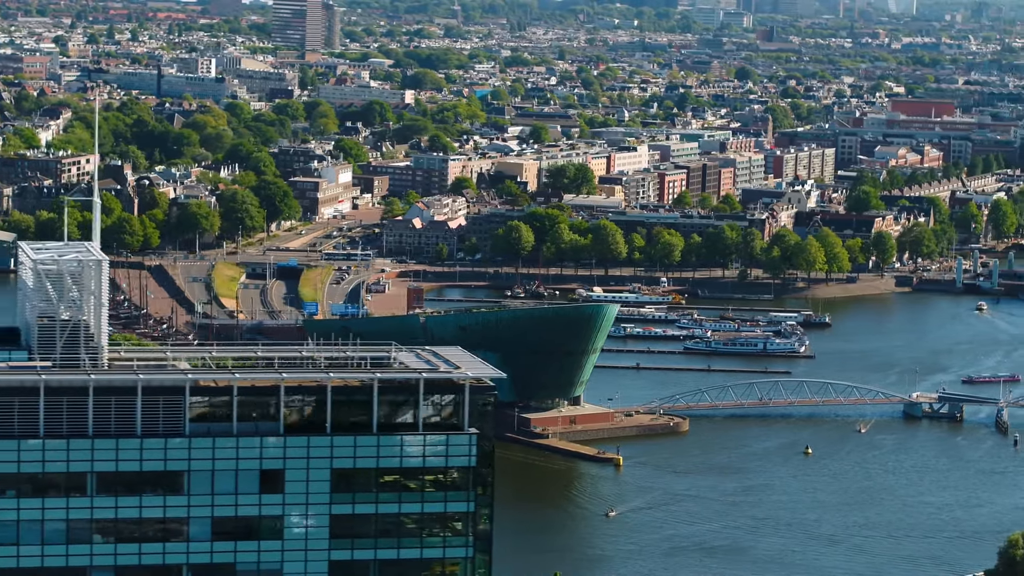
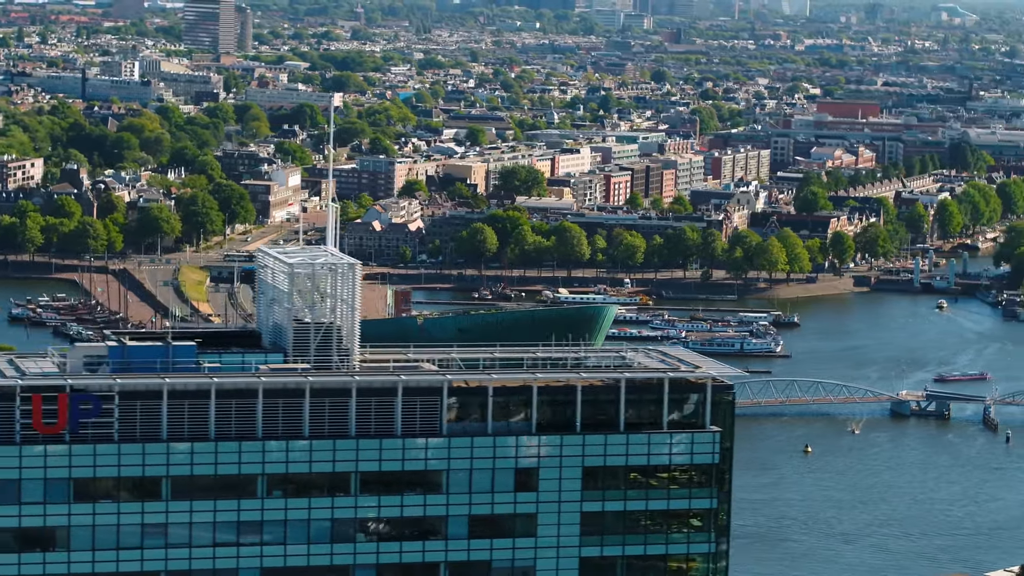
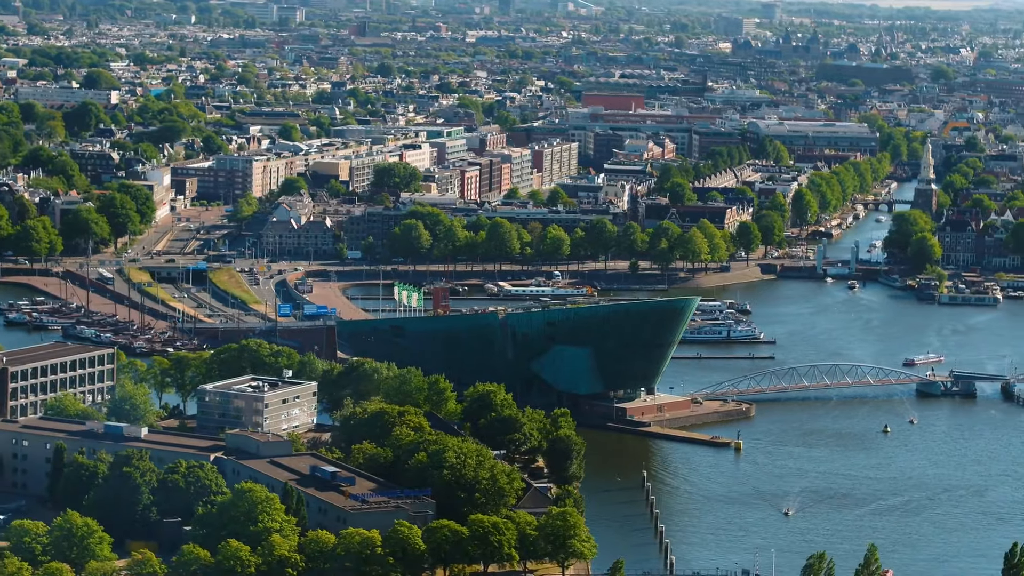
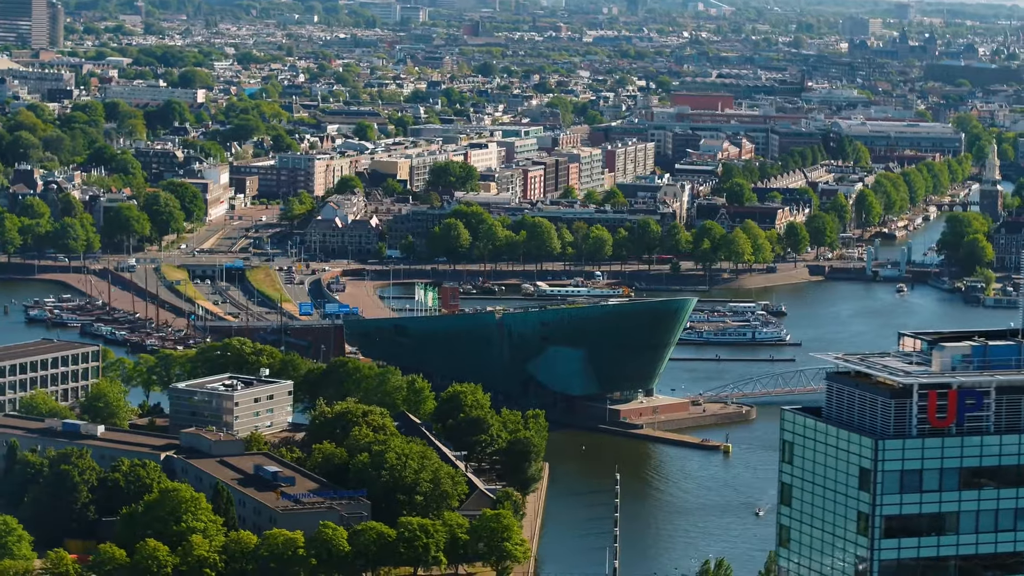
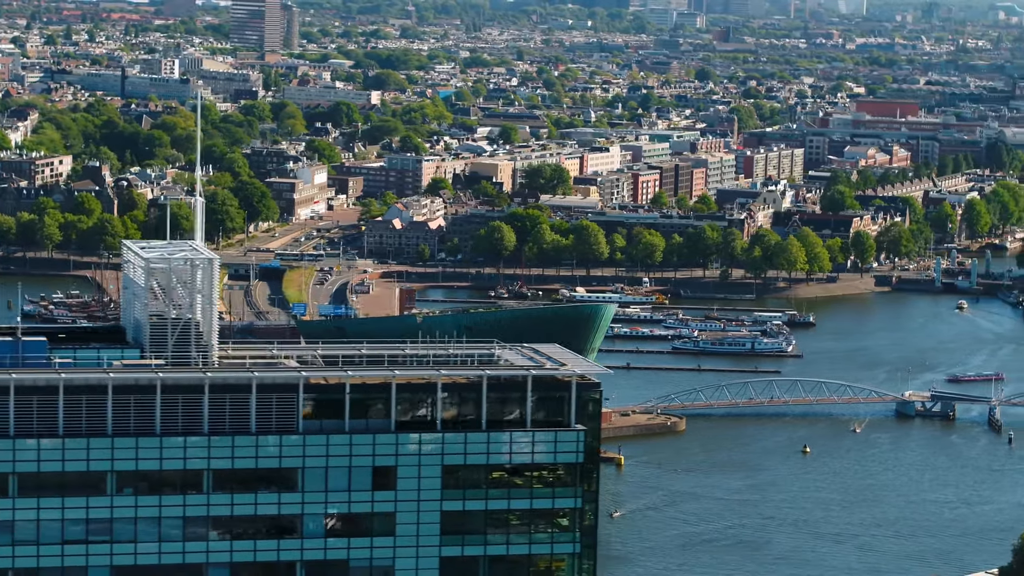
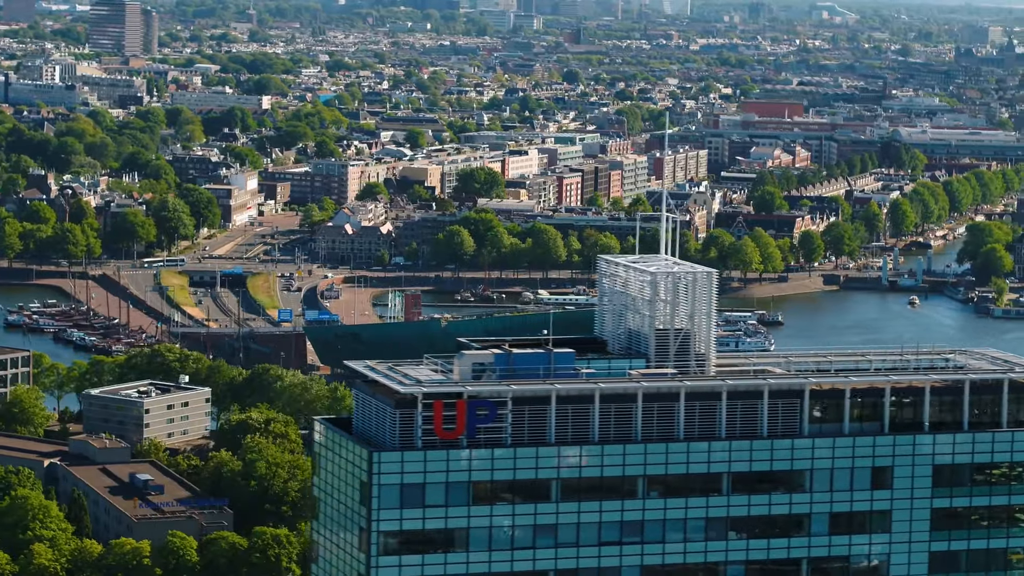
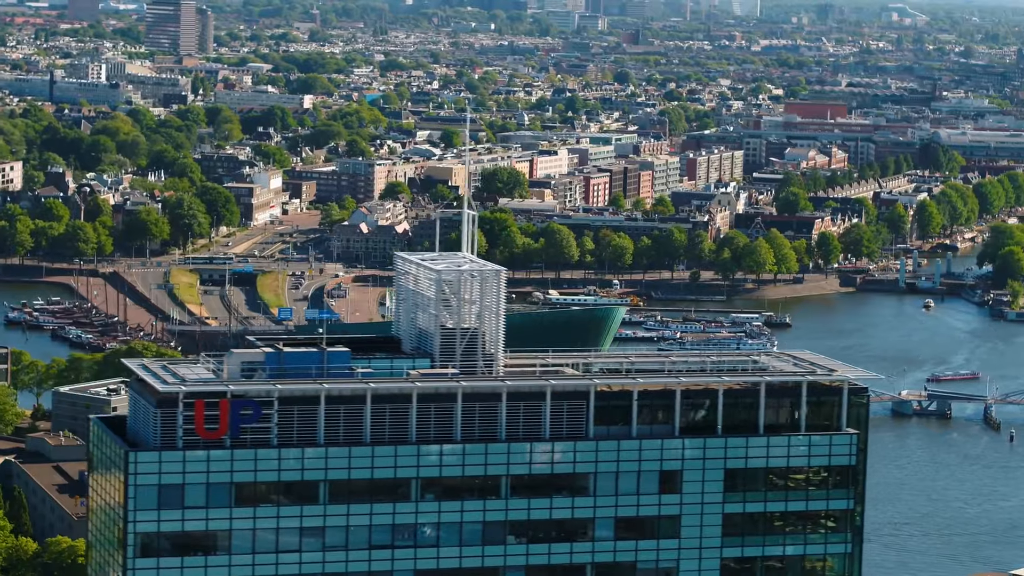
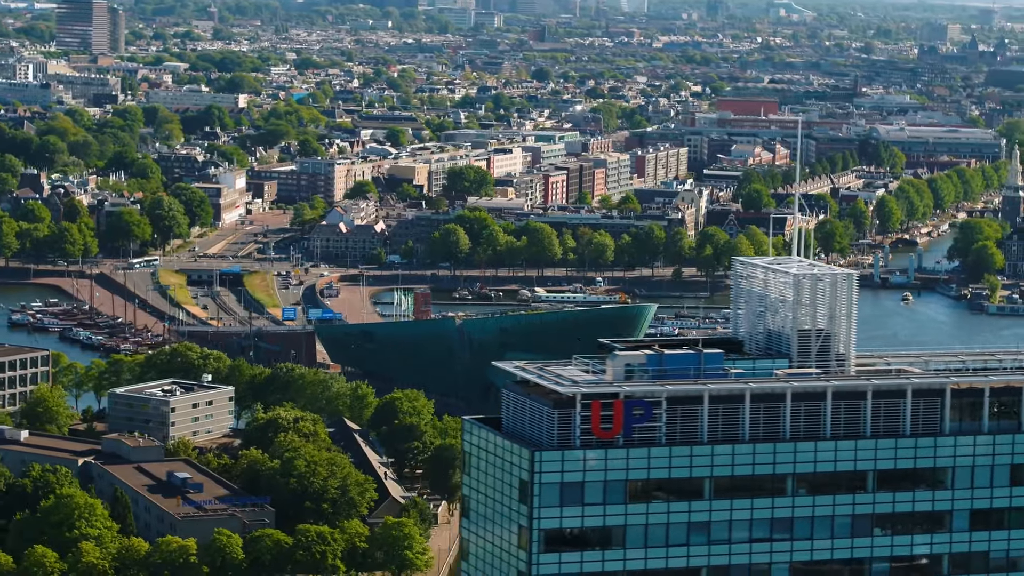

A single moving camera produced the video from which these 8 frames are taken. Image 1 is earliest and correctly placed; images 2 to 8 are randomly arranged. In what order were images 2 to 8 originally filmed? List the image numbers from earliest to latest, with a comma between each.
5, 2, 7, 6, 8, 4, 3
